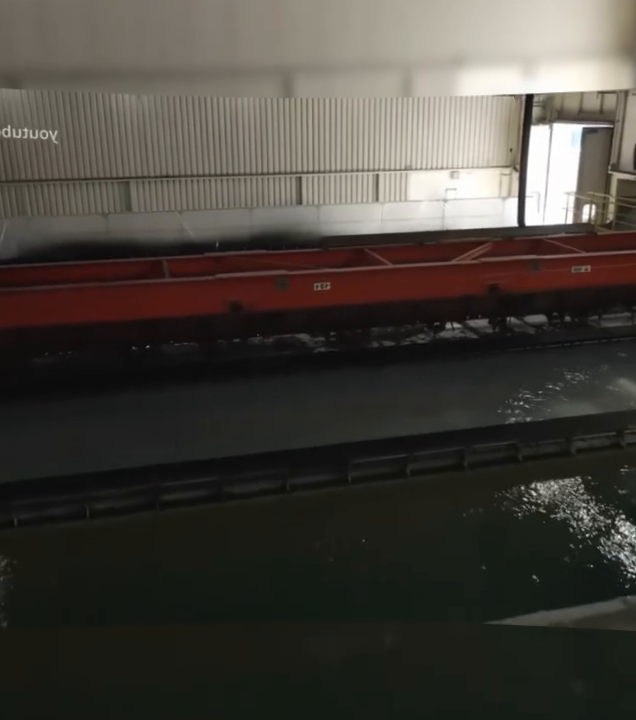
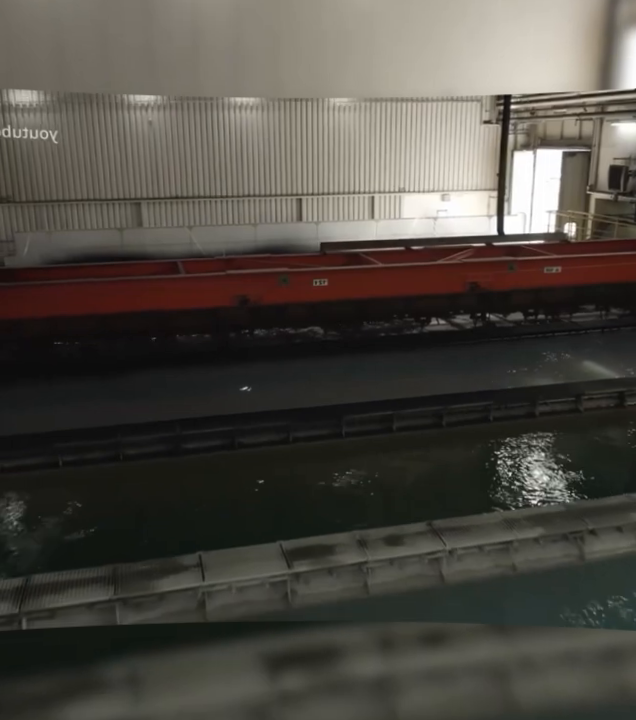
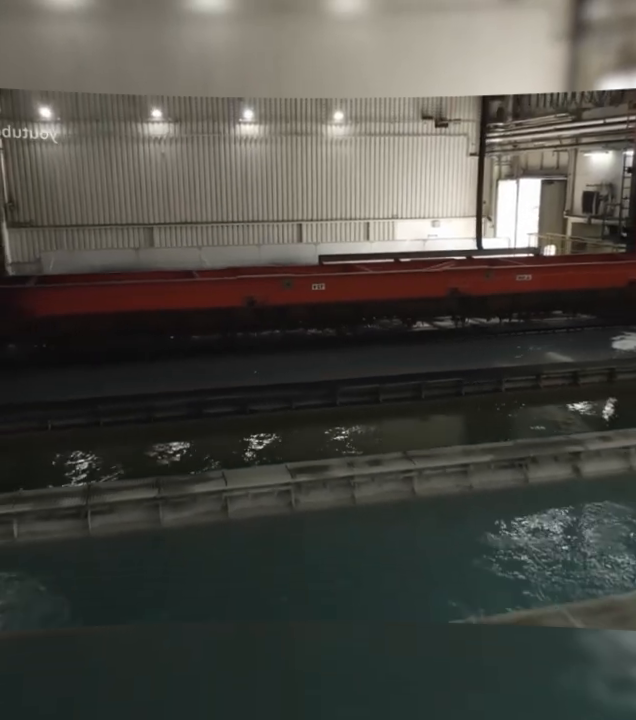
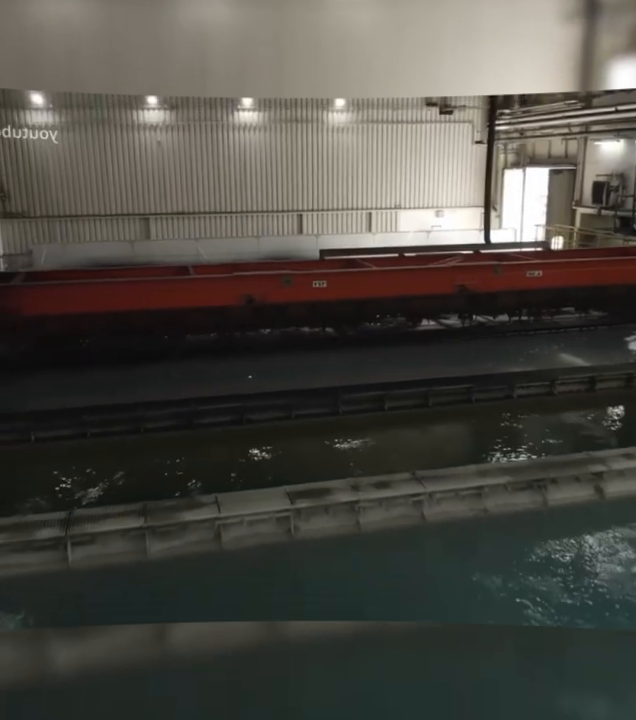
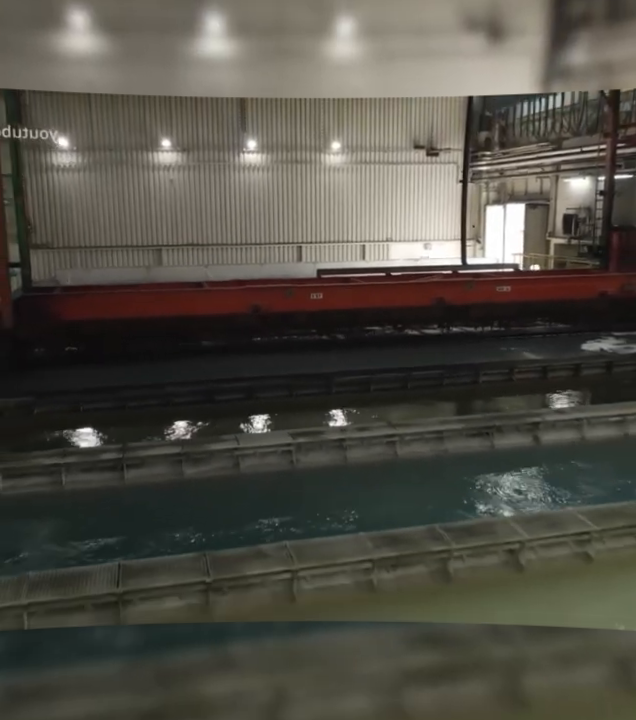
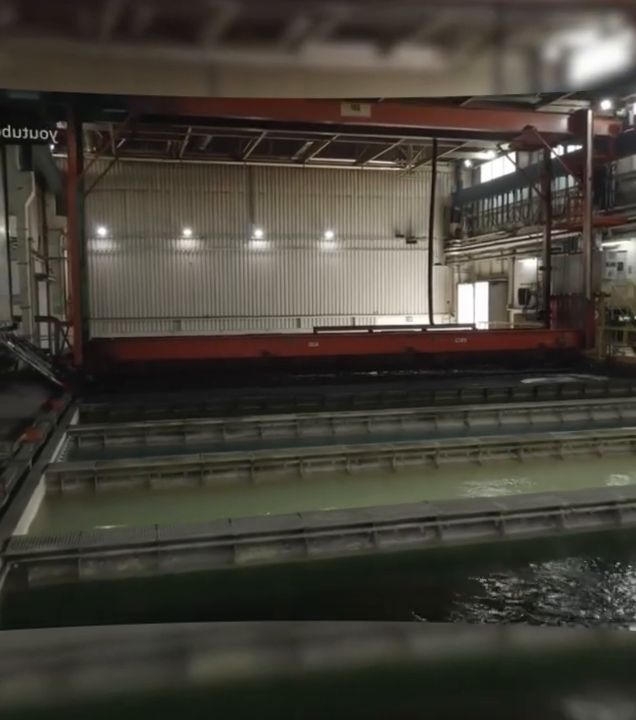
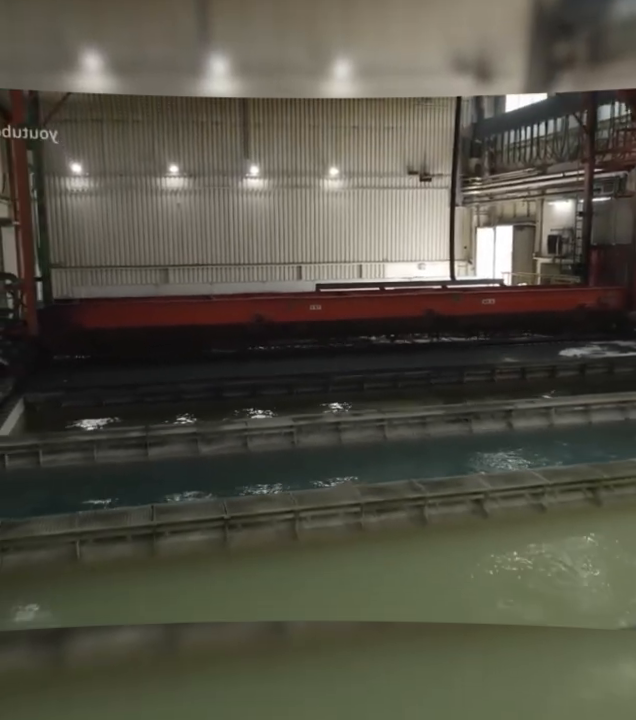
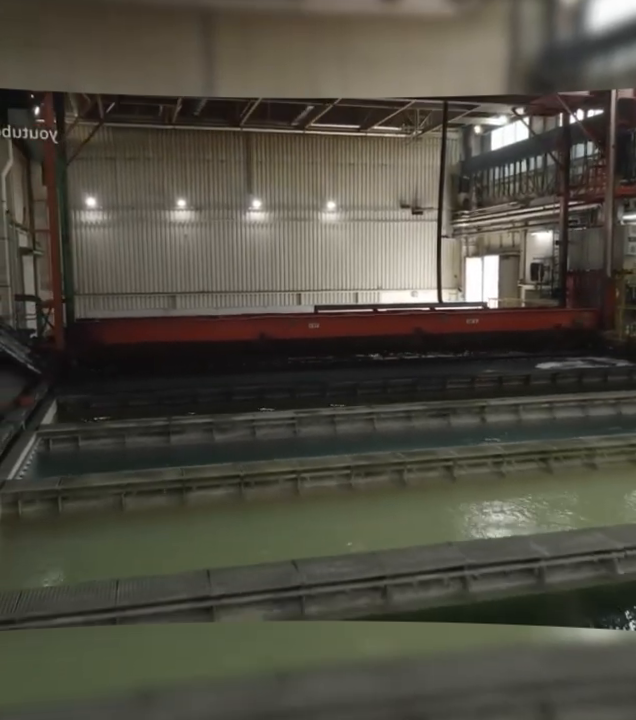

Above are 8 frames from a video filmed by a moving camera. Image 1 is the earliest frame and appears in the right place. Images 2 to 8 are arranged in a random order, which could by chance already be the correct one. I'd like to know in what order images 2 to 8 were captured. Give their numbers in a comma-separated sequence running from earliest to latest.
2, 4, 3, 5, 7, 8, 6
